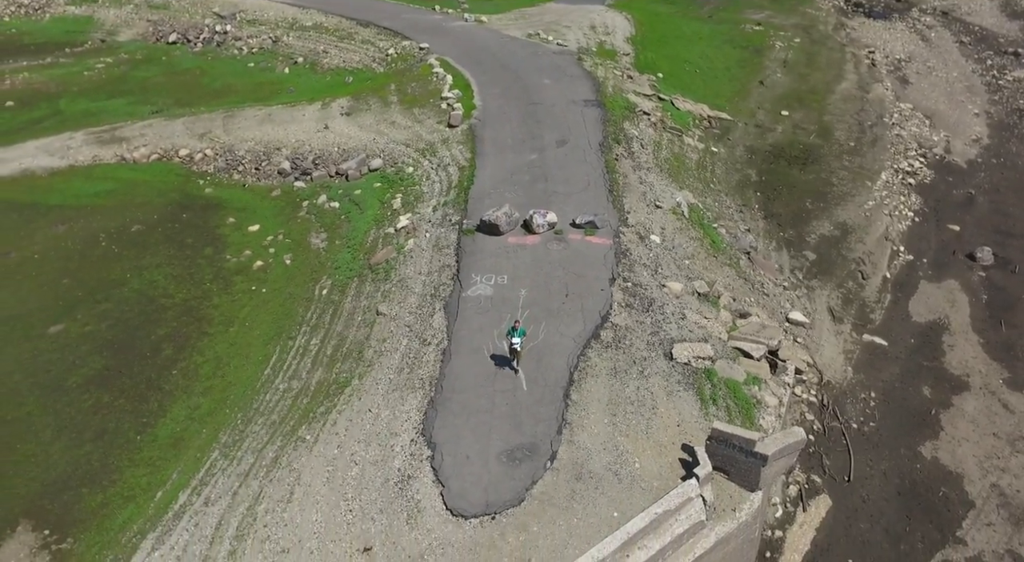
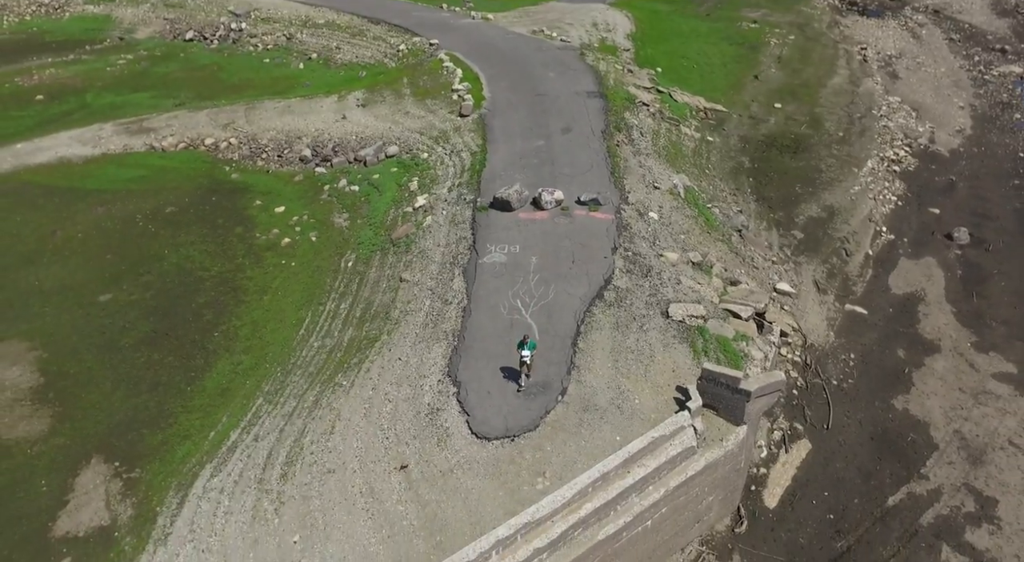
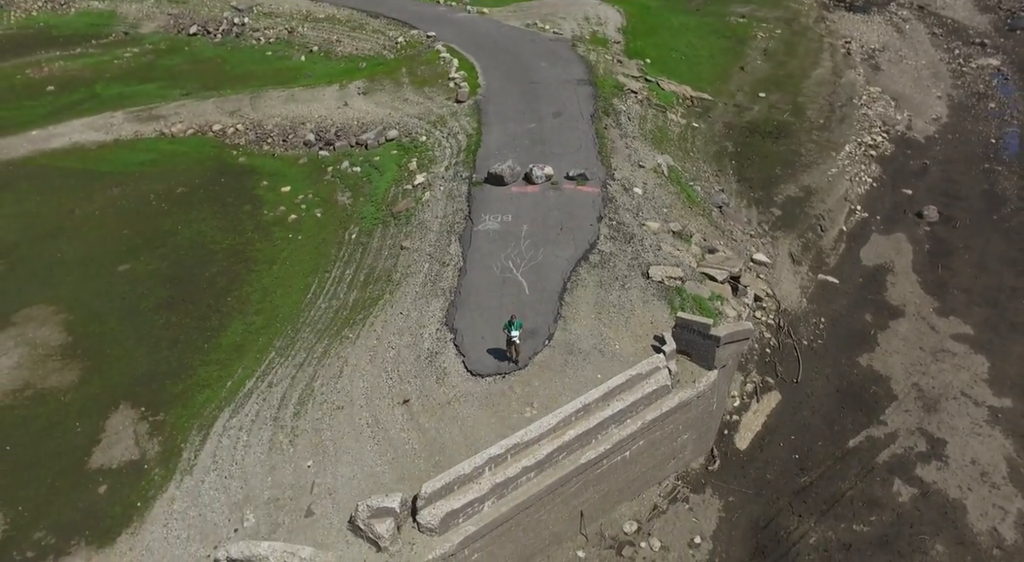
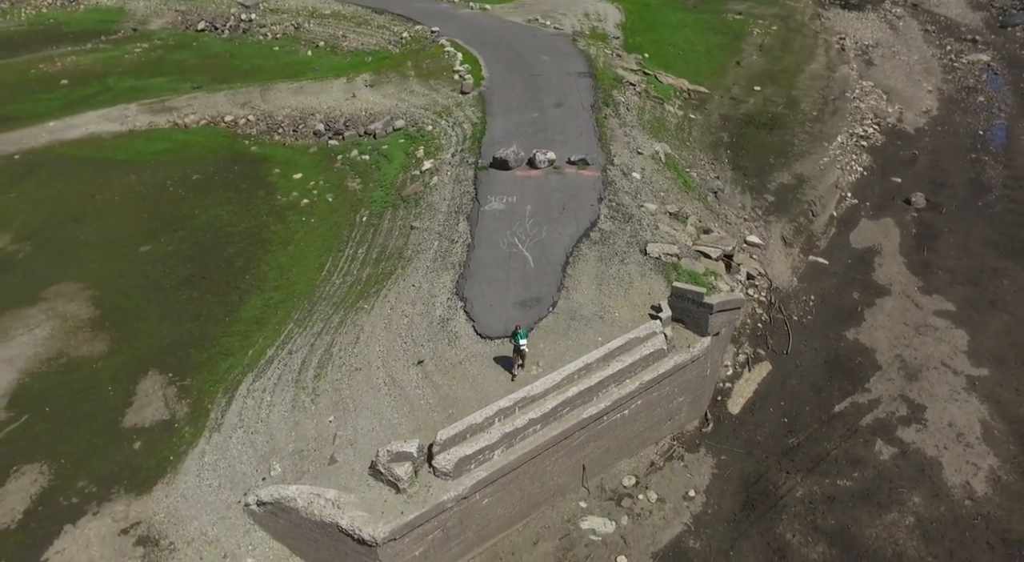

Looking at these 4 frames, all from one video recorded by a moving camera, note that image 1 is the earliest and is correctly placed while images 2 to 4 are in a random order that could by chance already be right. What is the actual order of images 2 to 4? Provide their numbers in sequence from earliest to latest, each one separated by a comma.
2, 3, 4
